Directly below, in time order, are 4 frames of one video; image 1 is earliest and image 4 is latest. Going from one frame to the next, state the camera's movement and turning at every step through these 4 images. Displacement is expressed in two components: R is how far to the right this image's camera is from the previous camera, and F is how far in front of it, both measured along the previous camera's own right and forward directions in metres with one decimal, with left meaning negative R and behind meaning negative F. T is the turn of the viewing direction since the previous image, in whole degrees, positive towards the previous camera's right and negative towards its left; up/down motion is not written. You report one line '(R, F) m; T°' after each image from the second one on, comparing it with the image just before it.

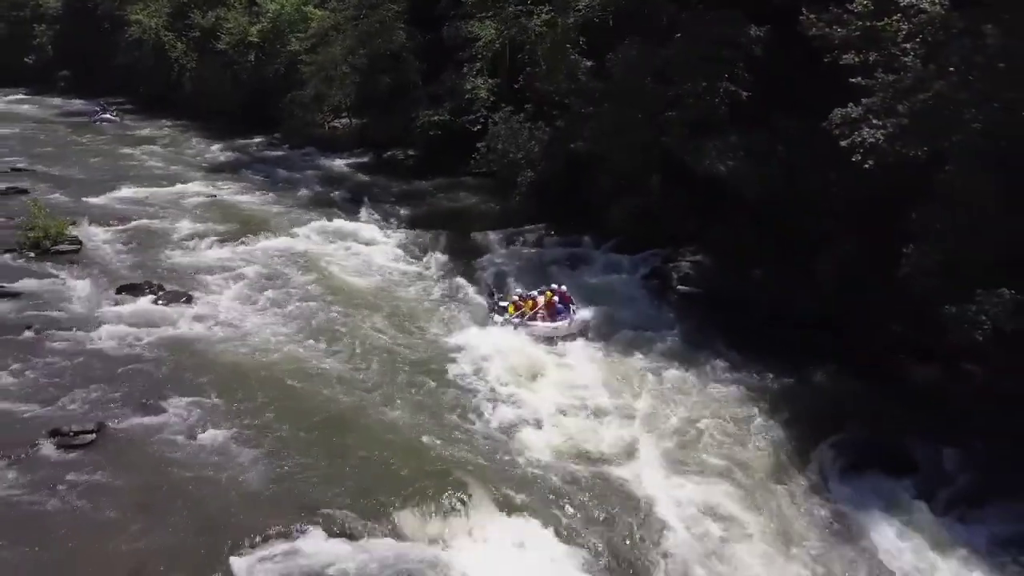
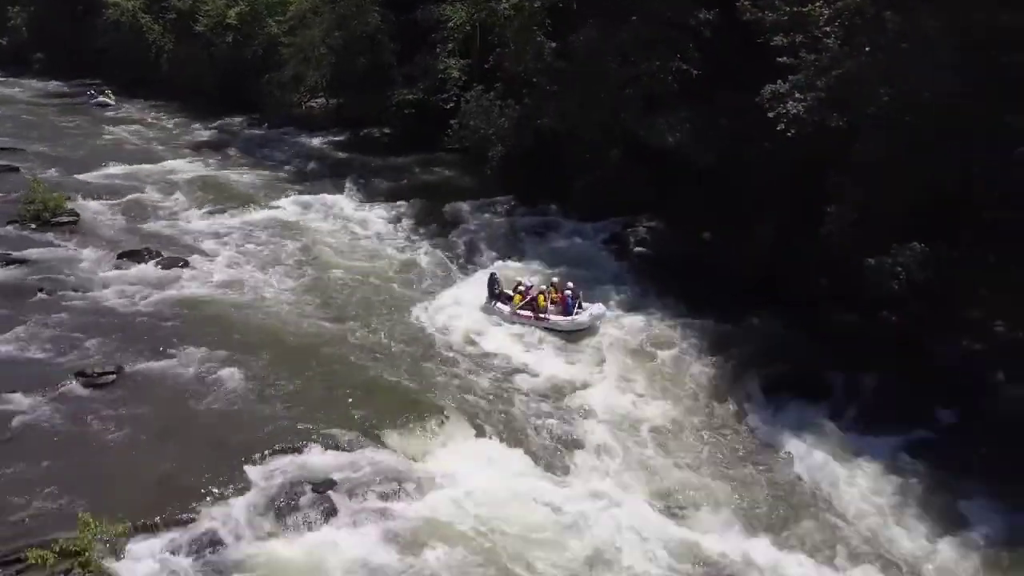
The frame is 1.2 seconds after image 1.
(+0.1, -1.8) m; +2°
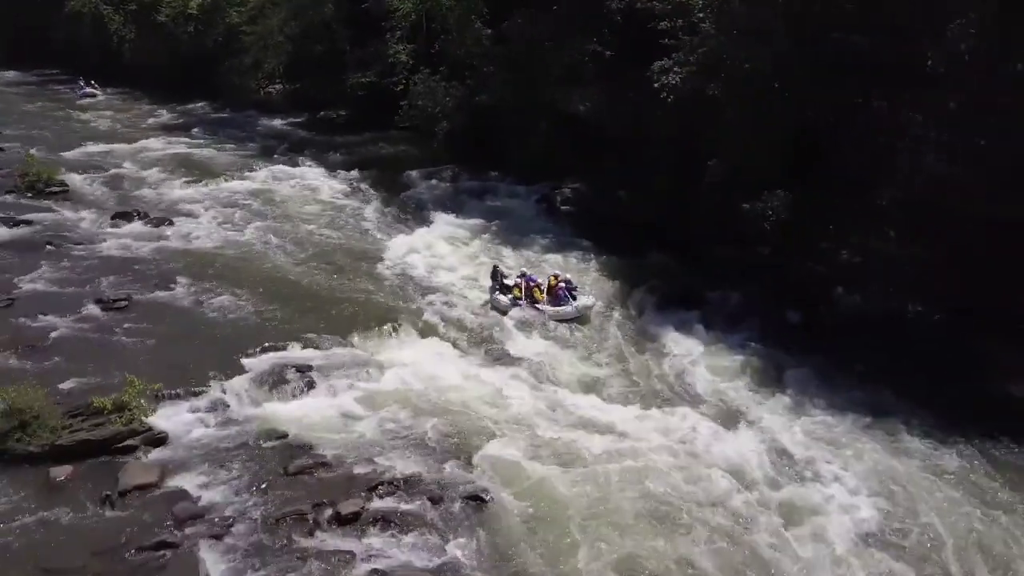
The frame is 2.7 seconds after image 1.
(+0.4, -3.5) m; +3°
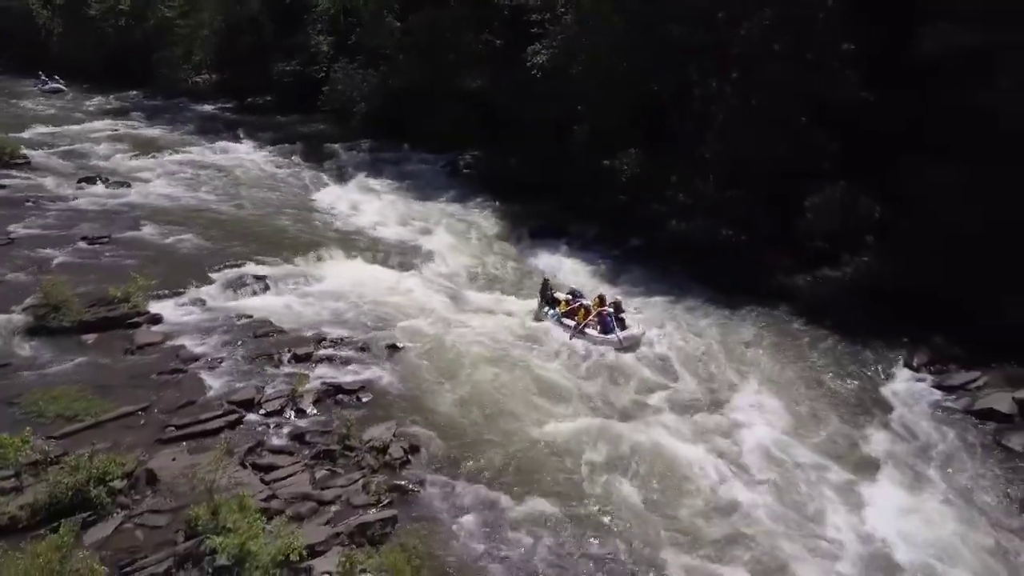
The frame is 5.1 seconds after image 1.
(+0.4, -5.1) m; +5°
